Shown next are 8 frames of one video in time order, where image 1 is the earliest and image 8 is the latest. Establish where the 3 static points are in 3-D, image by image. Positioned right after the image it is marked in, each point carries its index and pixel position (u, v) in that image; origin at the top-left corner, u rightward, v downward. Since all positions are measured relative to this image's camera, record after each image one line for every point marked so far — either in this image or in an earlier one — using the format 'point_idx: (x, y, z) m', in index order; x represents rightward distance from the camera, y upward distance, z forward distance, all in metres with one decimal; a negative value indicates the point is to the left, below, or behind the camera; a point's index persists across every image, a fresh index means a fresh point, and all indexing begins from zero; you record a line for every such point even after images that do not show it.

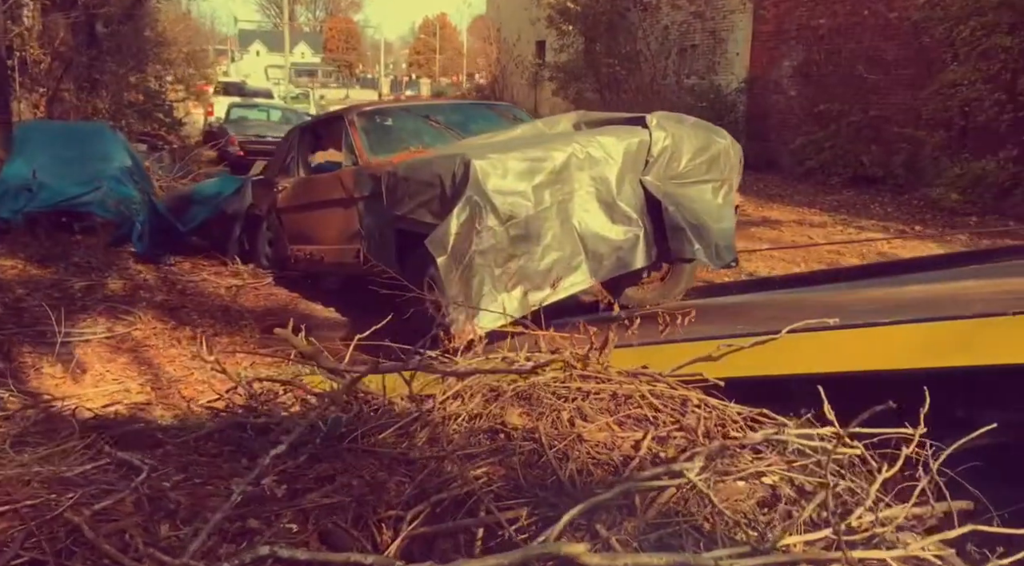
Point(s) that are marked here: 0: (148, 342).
0: (-2.5, -0.4, +6.5) m
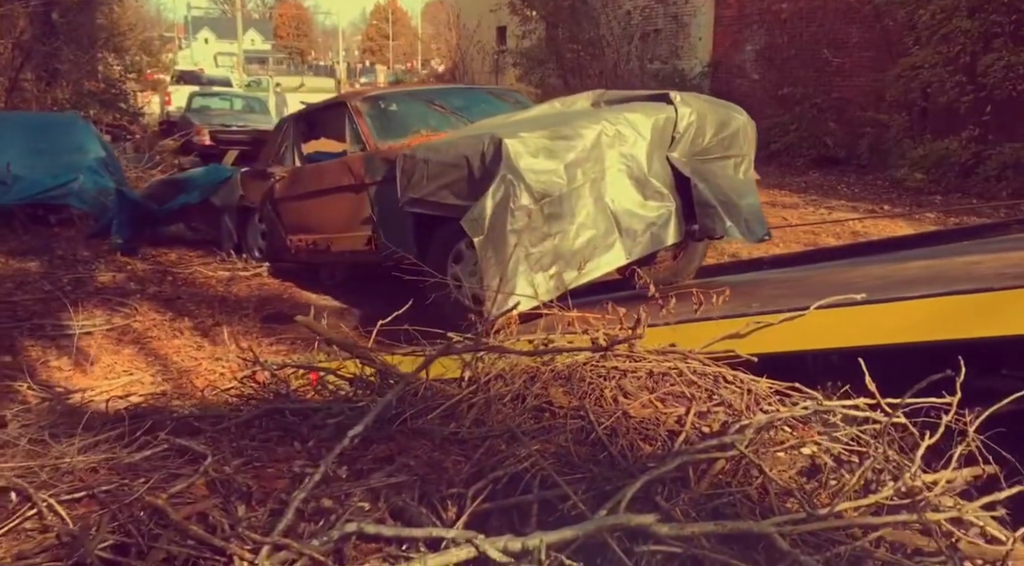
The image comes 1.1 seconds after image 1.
0: (-2.5, -0.3, +6.5) m
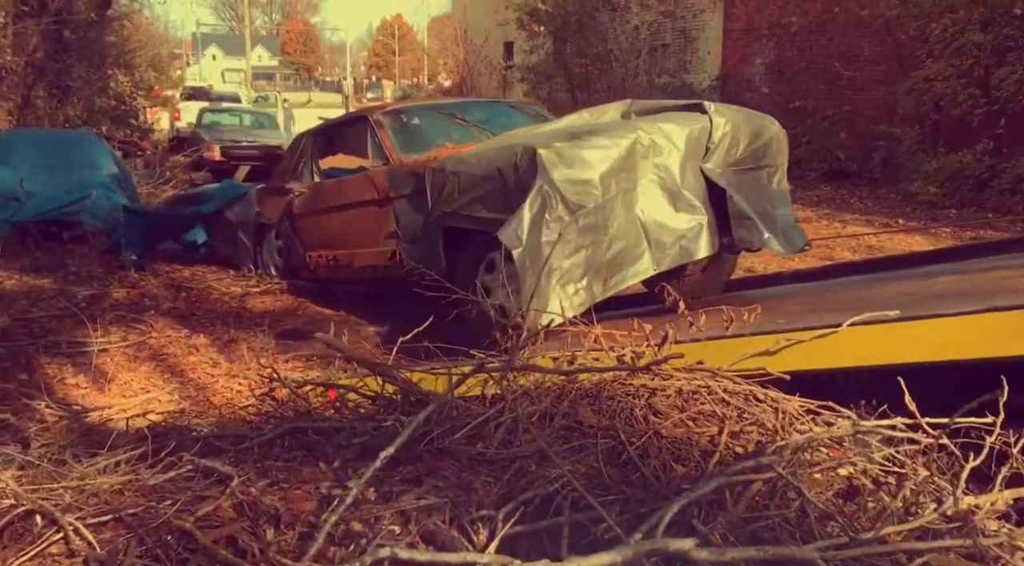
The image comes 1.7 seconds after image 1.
0: (-2.4, -0.5, +6.5) m
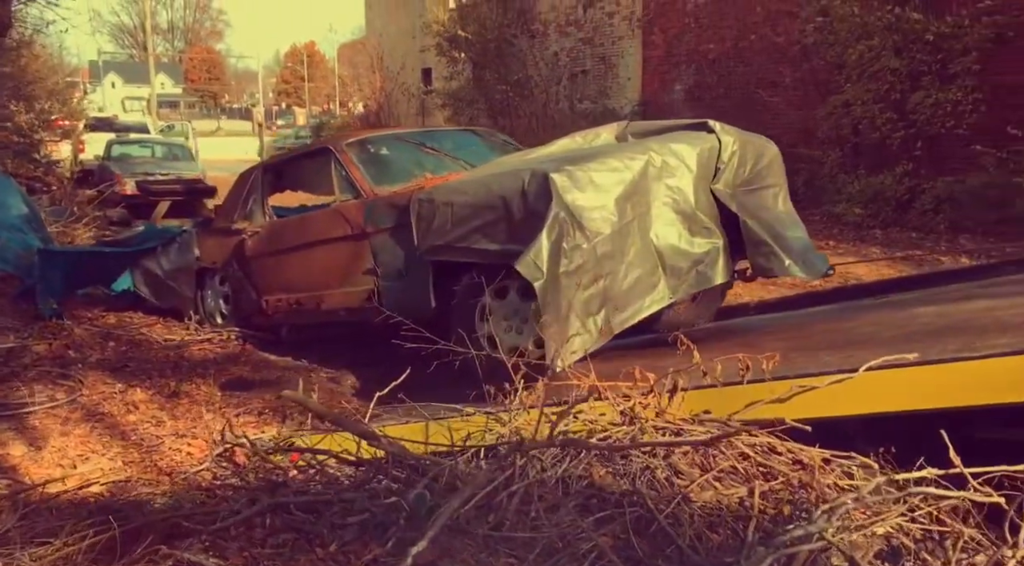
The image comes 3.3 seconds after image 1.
0: (-2.6, -0.8, +6.0) m
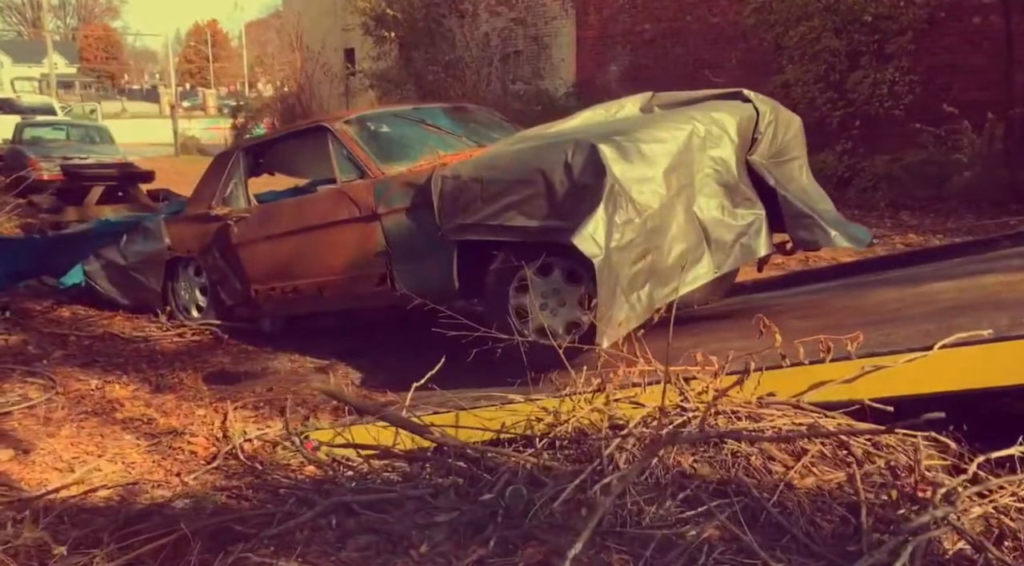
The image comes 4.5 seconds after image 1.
0: (-2.6, -0.7, +5.6) m
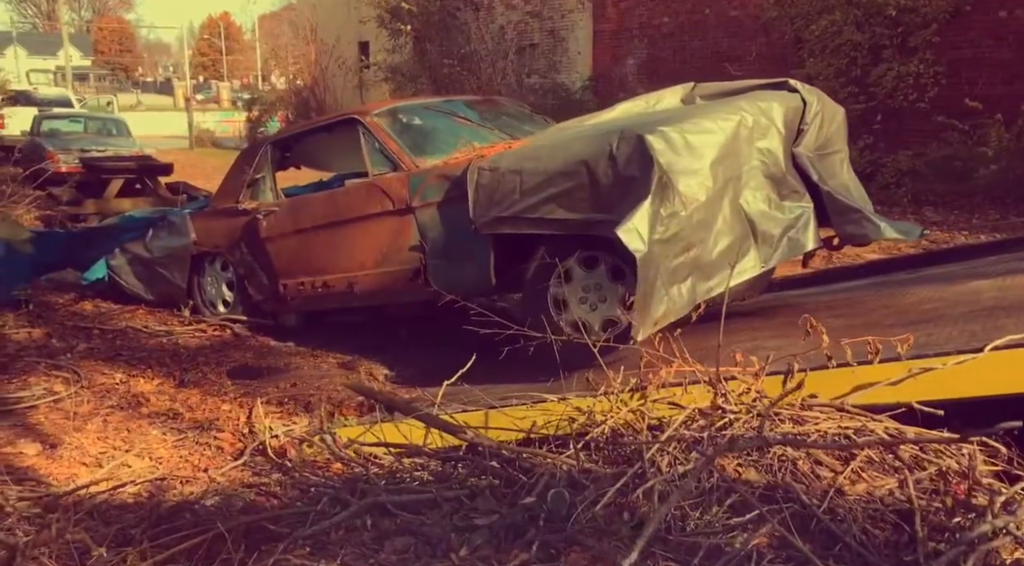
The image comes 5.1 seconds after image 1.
0: (-2.4, -0.7, +5.6) m
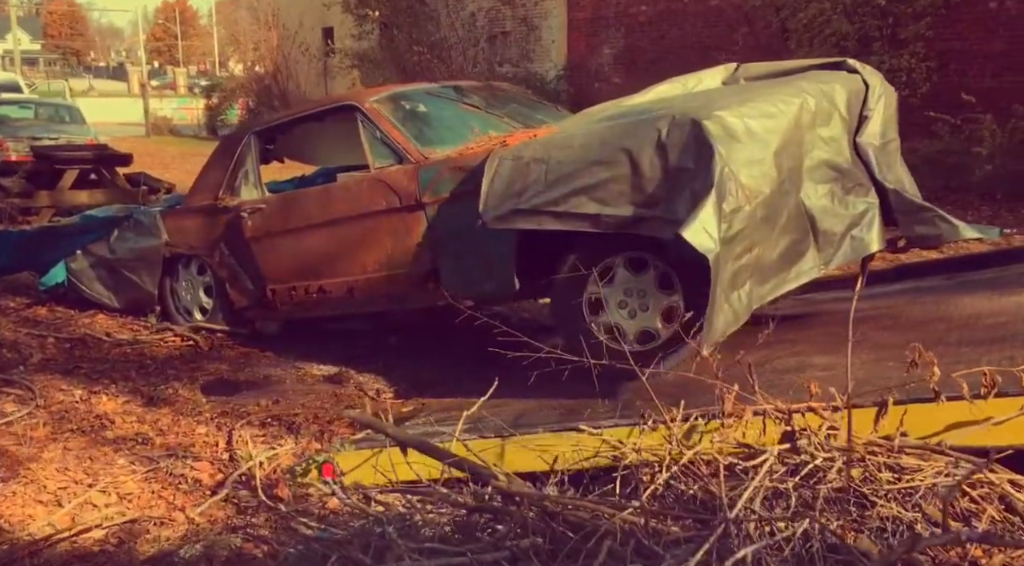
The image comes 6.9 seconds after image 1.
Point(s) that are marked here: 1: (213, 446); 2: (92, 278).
0: (-2.3, -0.7, +5.0) m
1: (-1.5, -0.8, +4.8) m
2: (-3.3, +0.1, +7.3) m
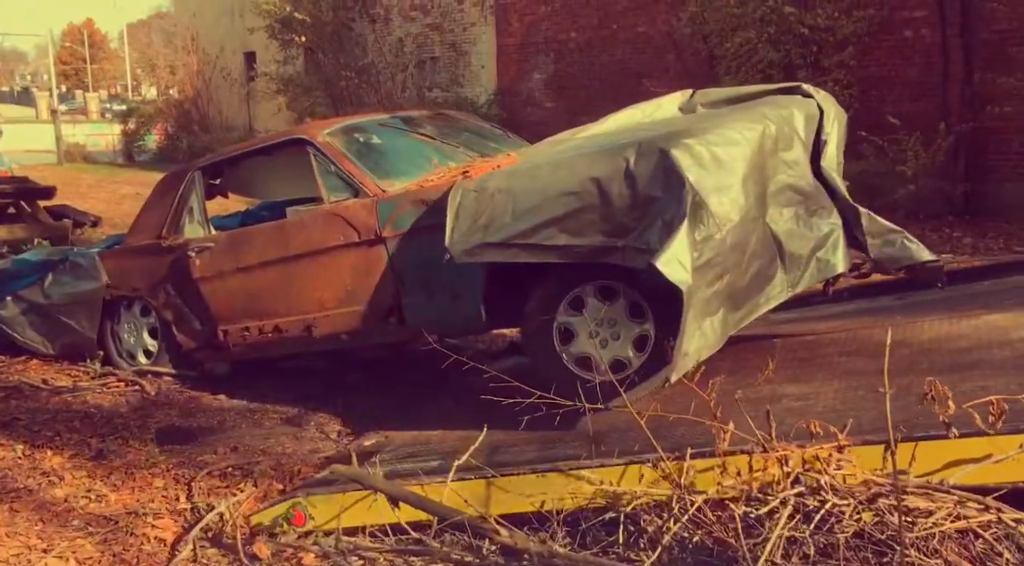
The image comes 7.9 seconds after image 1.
0: (-2.5, -1.0, +4.7) m
1: (-1.6, -1.0, +4.5) m
2: (-3.7, -0.2, +7.0) m
